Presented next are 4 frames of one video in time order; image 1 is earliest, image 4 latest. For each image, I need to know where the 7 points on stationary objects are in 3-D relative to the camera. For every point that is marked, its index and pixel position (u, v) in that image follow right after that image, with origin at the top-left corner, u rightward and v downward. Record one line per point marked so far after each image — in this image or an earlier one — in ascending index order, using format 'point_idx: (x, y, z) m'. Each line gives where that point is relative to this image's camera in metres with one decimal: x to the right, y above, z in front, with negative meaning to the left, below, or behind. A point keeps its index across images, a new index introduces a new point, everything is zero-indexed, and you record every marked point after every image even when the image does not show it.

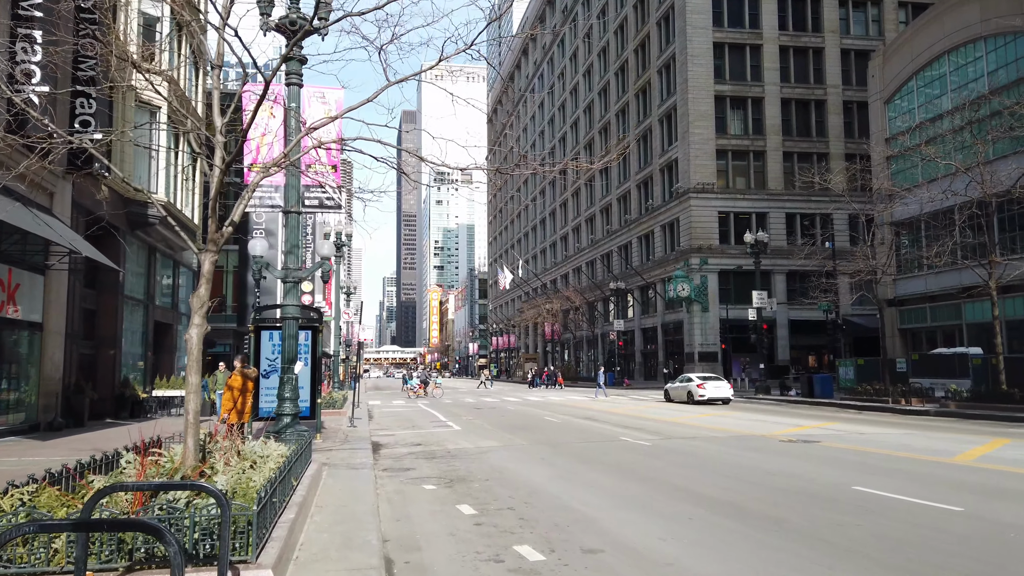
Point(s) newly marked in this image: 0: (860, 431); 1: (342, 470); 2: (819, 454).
0: (+7.8, -3.2, +16.8) m
1: (-2.6, -2.8, +11.5) m
2: (+5.5, -3.0, +13.5) m
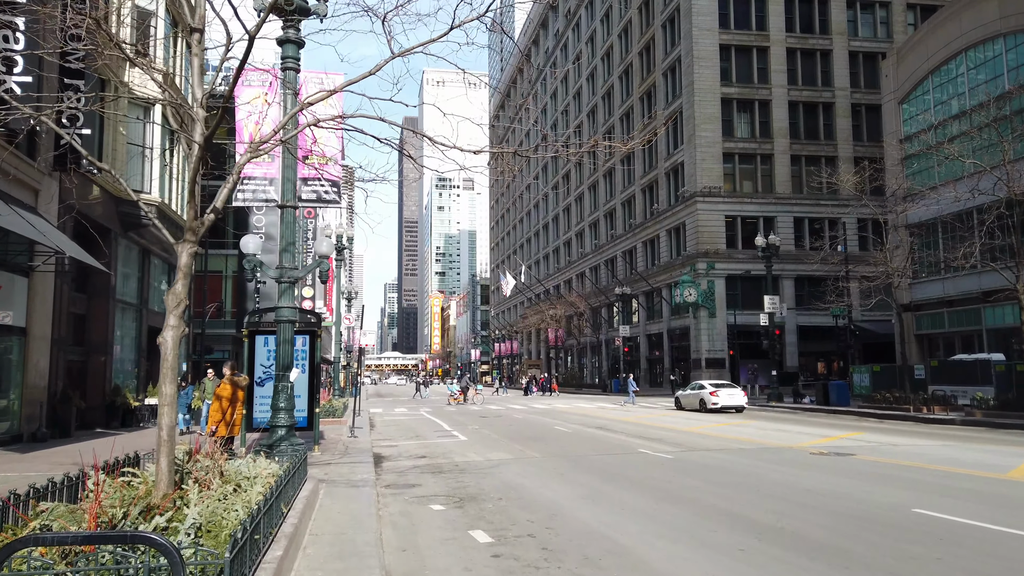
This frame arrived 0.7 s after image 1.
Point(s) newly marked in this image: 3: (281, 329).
0: (+8.0, -3.3, +15.8) m
1: (-2.4, -2.8, +10.5) m
2: (+5.7, -3.0, +12.5) m
3: (-3.6, -0.6, +11.6) m
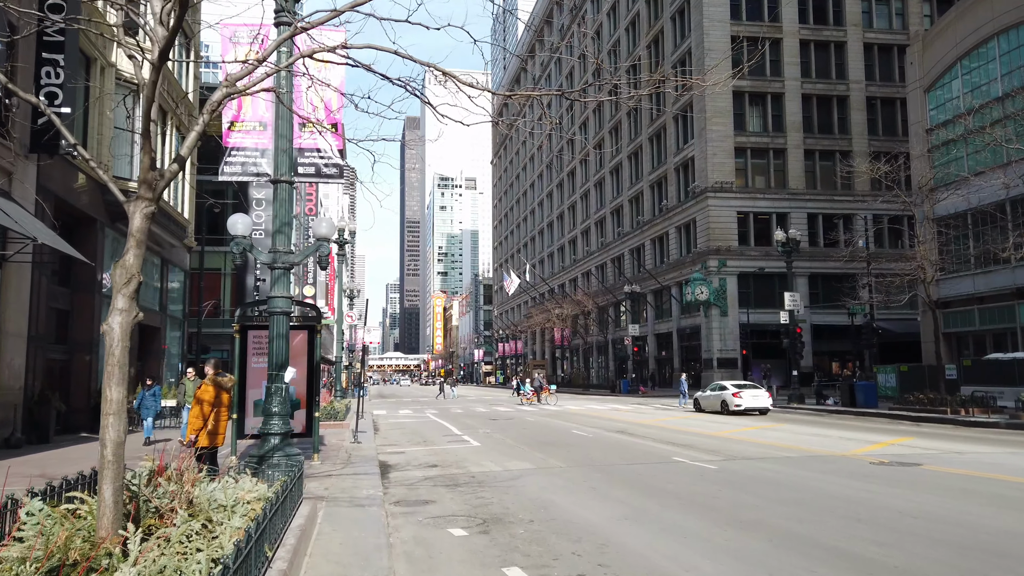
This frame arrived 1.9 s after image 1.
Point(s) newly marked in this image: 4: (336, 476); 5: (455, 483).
0: (+8.4, -3.1, +14.3) m
1: (-2.0, -2.6, +9.0) m
2: (+6.1, -2.8, +10.9) m
3: (-3.2, -0.5, +10.1) m
4: (-2.7, -2.9, +11.4) m
5: (-0.9, -3.0, +11.6) m
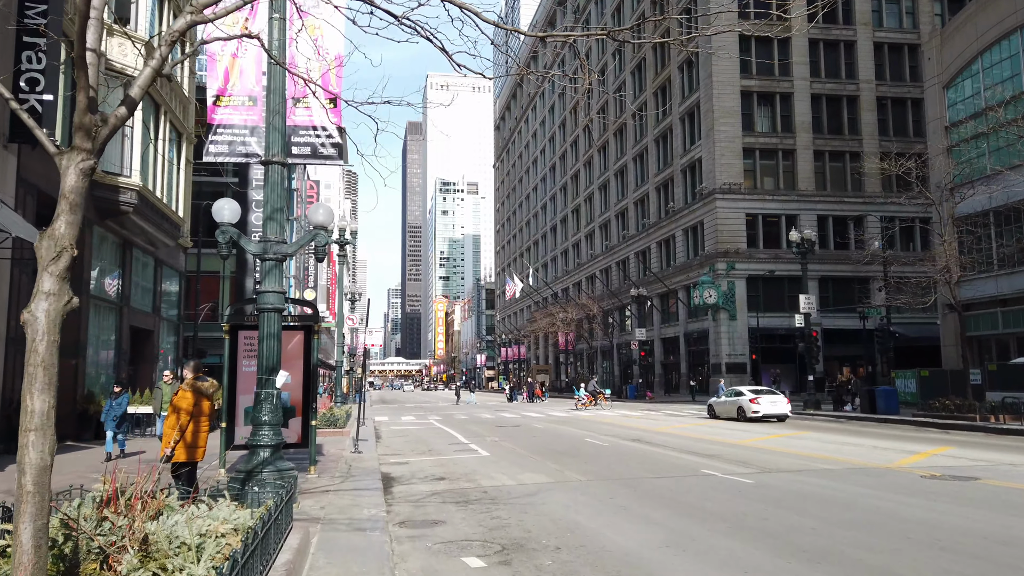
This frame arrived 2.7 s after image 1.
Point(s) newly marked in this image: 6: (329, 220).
0: (+8.7, -3.1, +13.1) m
1: (-1.8, -2.5, +7.9) m
2: (+6.4, -2.8, +9.8) m
3: (-3.0, -0.4, +9.0) m
4: (-2.5, -2.8, +10.3) m
5: (-0.7, -3.0, +10.5) m
6: (-2.3, +0.9, +9.5) m
